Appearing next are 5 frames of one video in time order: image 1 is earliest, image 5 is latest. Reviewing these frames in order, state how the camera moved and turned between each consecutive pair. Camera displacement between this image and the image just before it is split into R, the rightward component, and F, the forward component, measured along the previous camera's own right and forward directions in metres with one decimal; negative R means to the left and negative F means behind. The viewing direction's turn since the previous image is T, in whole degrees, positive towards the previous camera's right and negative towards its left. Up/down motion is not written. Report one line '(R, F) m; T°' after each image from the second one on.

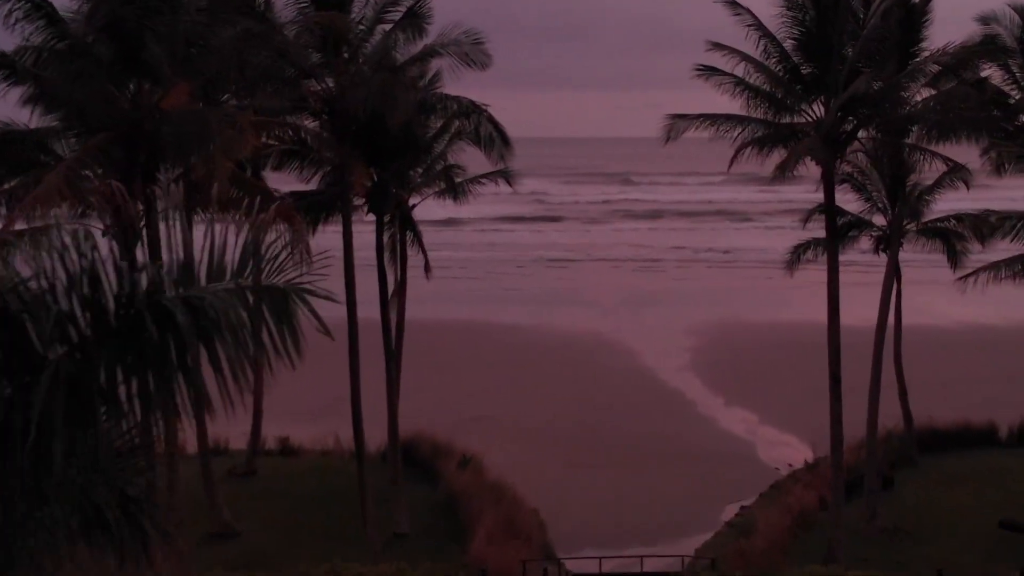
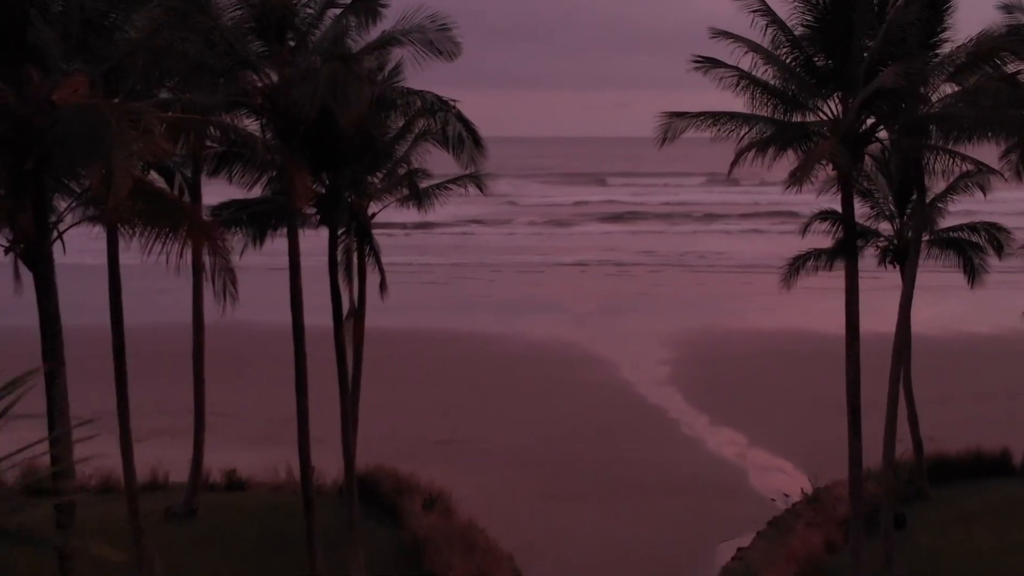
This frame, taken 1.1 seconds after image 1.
(0.0, +1.1) m; +1°
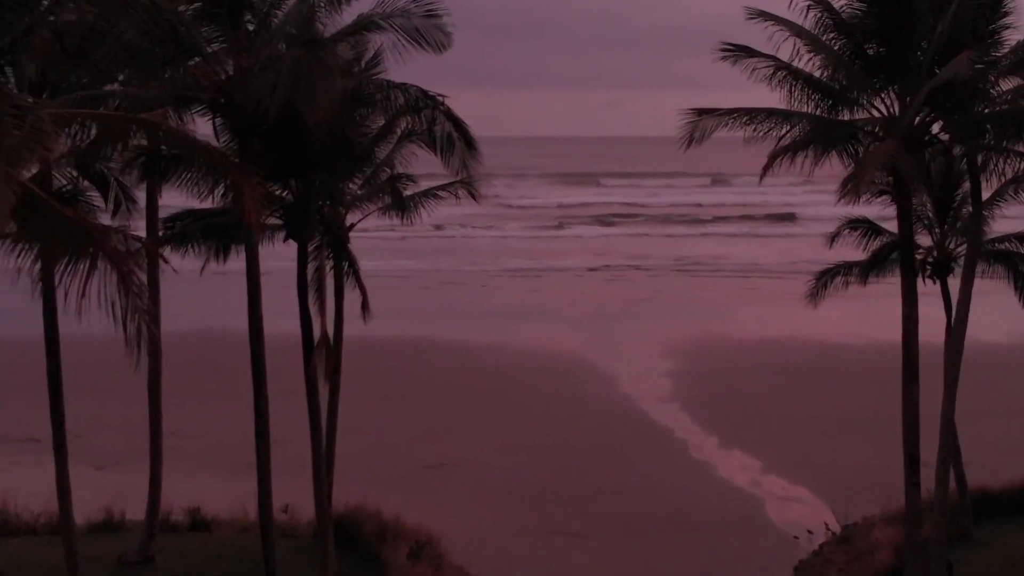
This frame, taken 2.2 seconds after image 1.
(0.0, +1.1) m; 0°
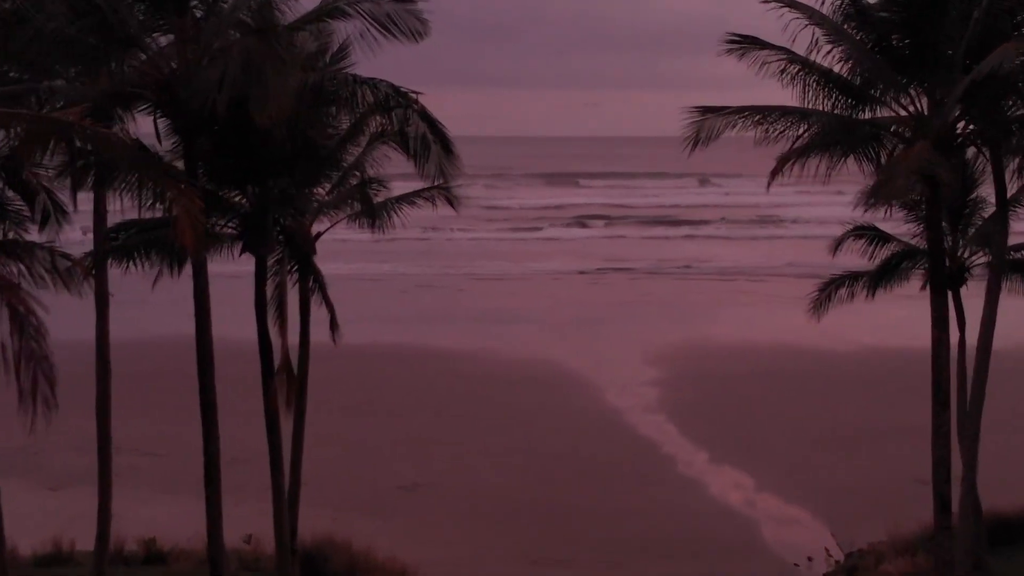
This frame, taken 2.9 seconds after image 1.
(0.0, +0.7) m; +1°
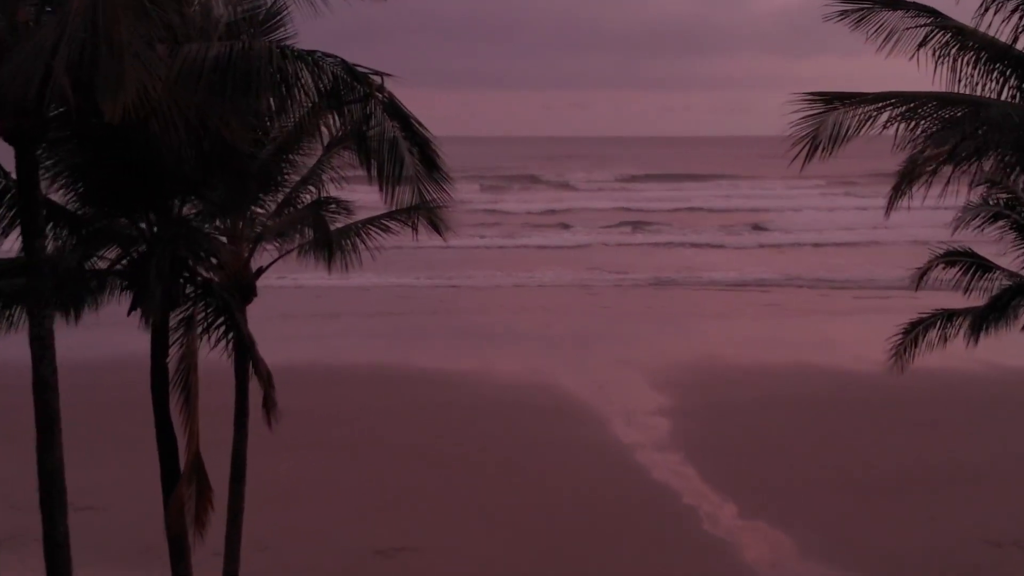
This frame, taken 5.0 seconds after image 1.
(-0.1, +1.9) m; +1°
